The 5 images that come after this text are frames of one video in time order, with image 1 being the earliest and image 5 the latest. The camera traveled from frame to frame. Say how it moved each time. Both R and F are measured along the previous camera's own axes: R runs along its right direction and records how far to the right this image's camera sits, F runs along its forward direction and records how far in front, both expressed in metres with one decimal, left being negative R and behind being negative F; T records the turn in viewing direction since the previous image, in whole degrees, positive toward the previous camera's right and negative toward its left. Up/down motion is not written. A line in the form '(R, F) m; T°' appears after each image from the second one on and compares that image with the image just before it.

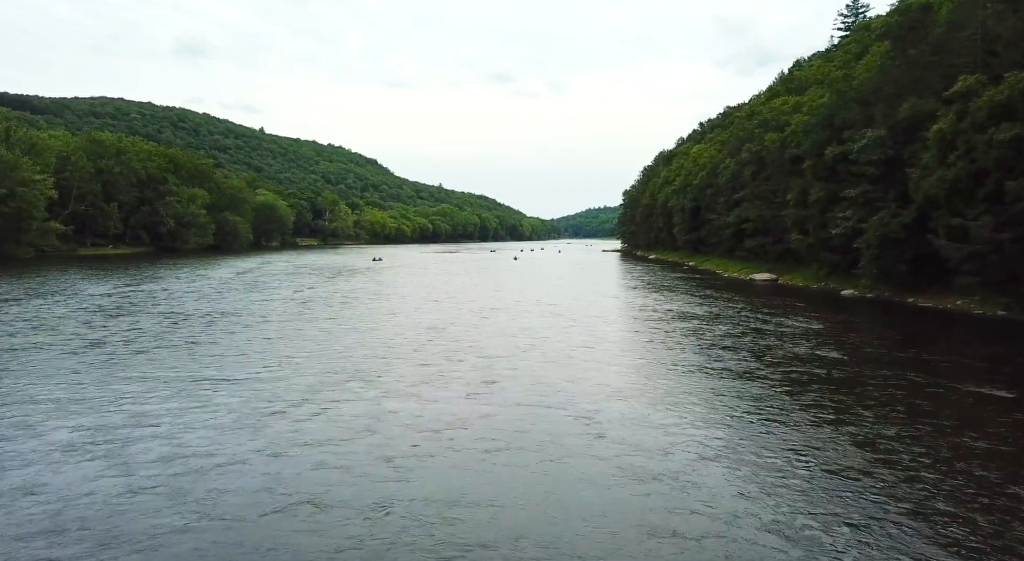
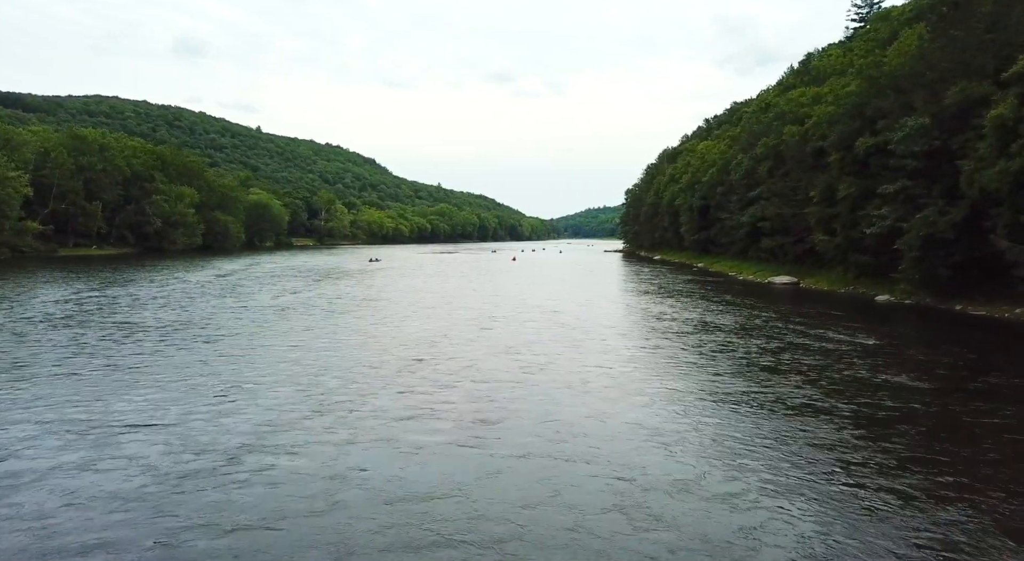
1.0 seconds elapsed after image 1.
(-0.1, +3.6) m; 0°
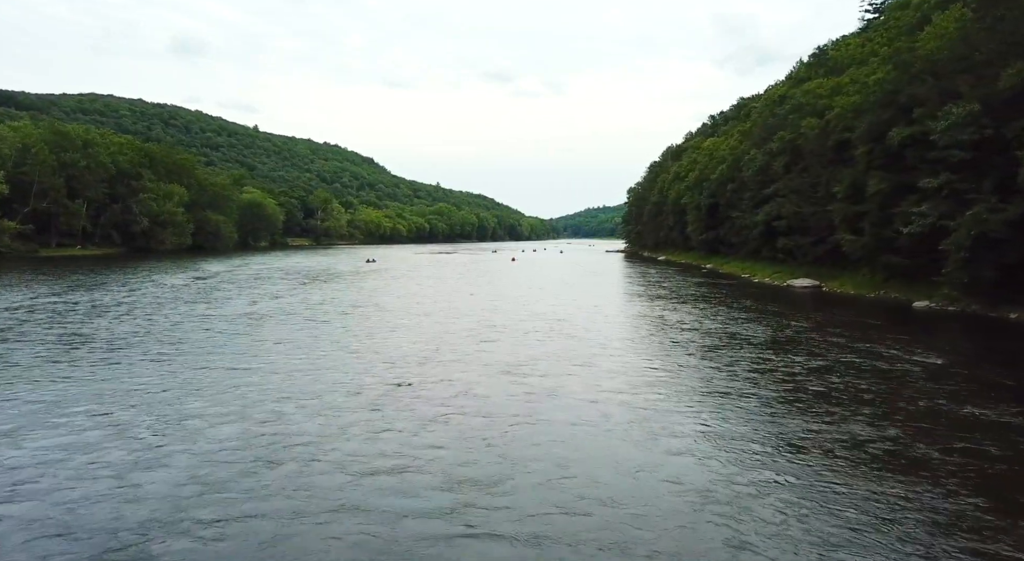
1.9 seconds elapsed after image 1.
(-0.1, +3.3) m; 0°
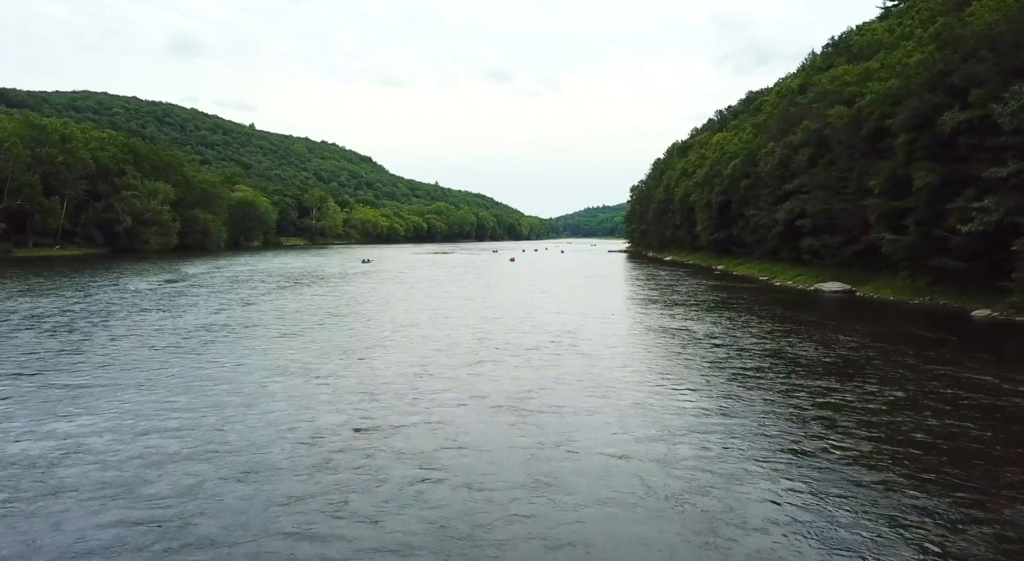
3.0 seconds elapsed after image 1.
(-0.1, +4.1) m; 0°
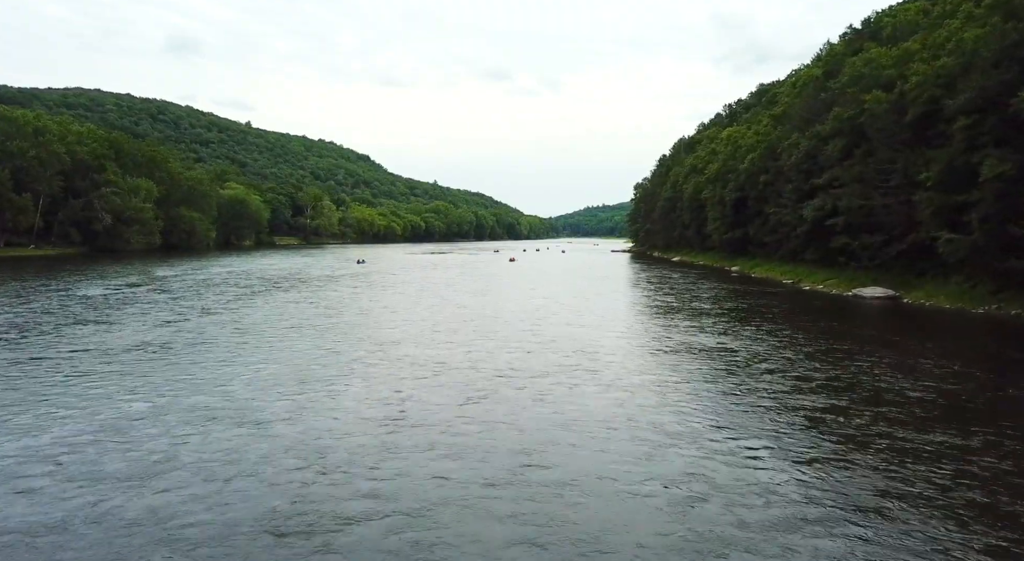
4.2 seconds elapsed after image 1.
(-0.1, +4.5) m; 0°
